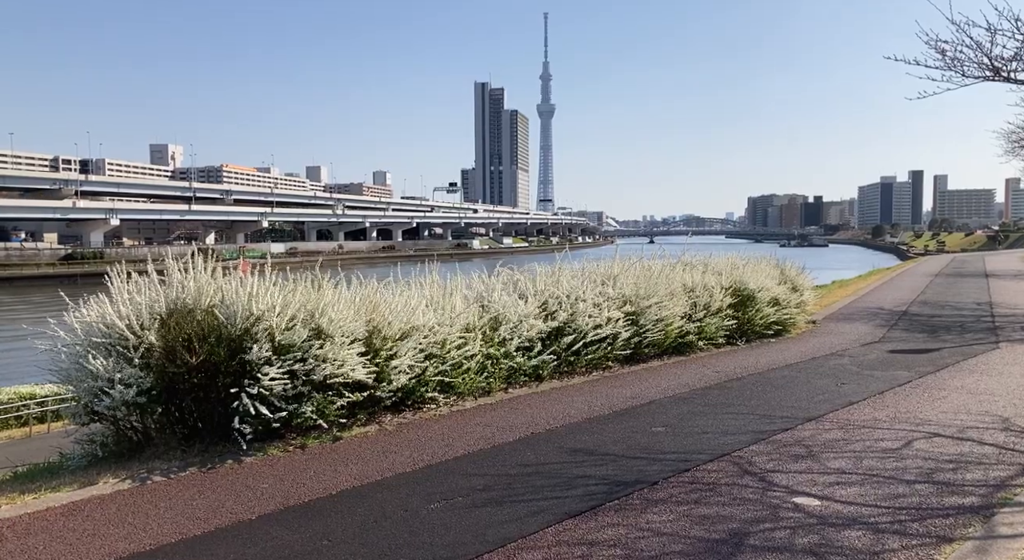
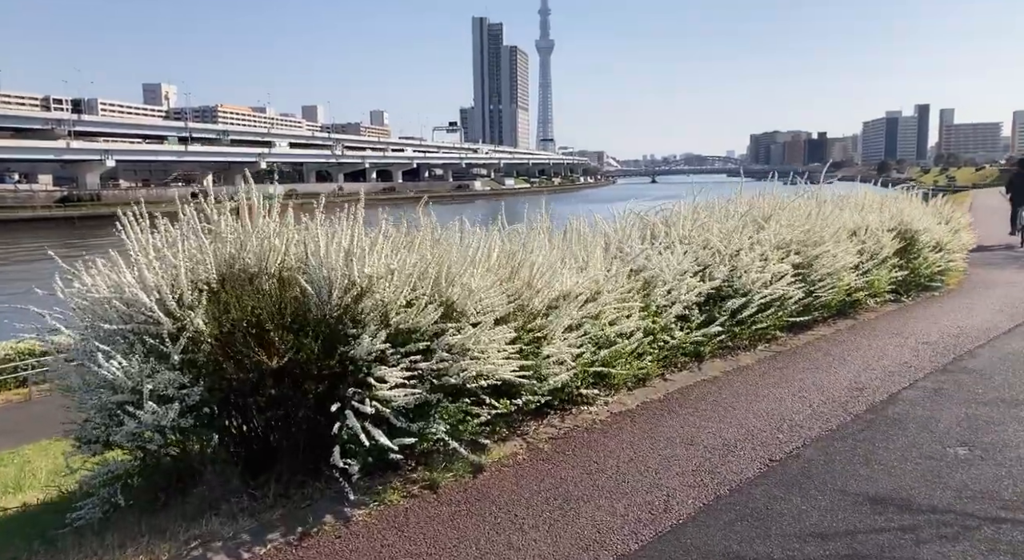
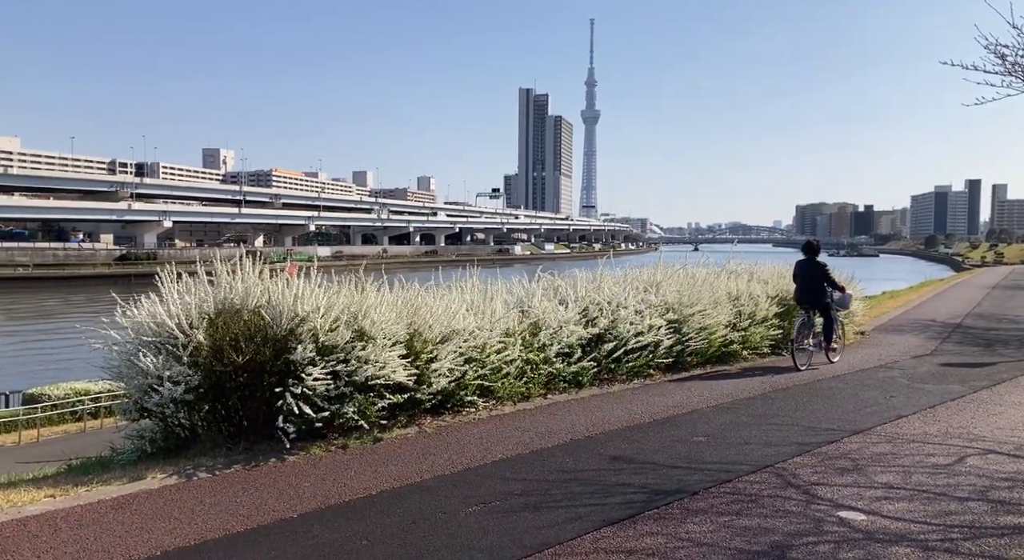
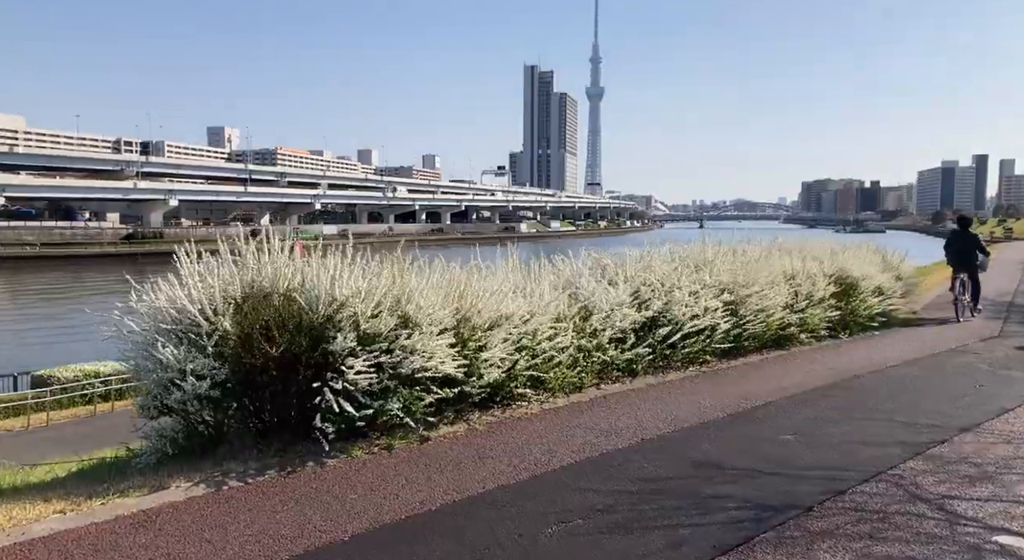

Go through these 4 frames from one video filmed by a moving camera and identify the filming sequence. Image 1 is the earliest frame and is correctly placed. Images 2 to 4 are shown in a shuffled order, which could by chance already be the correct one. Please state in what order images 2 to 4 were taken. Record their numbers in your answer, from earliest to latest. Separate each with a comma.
3, 4, 2
